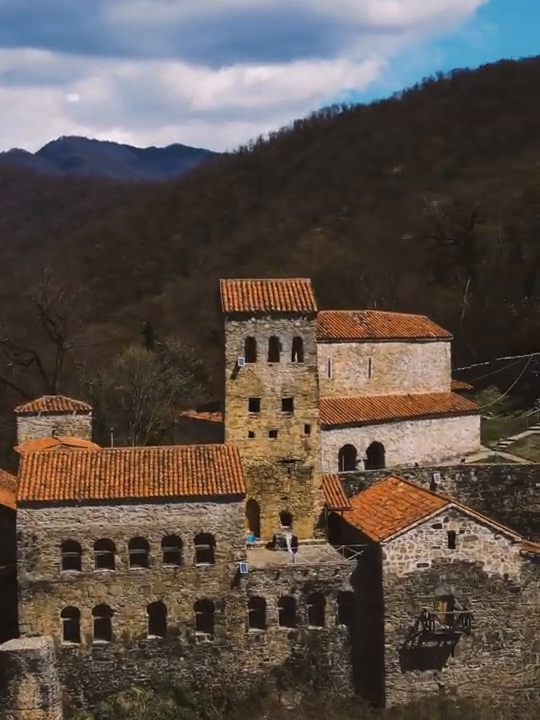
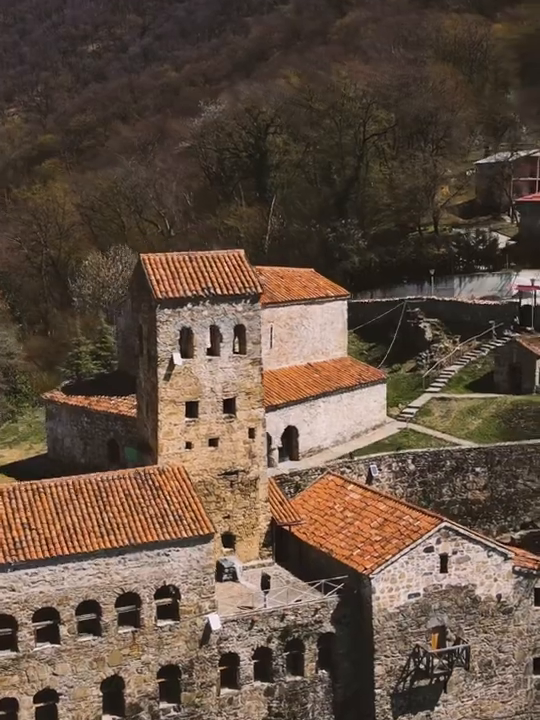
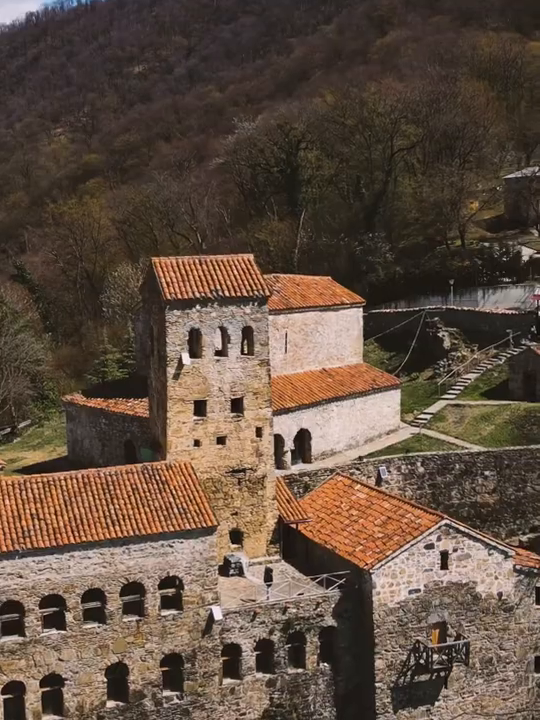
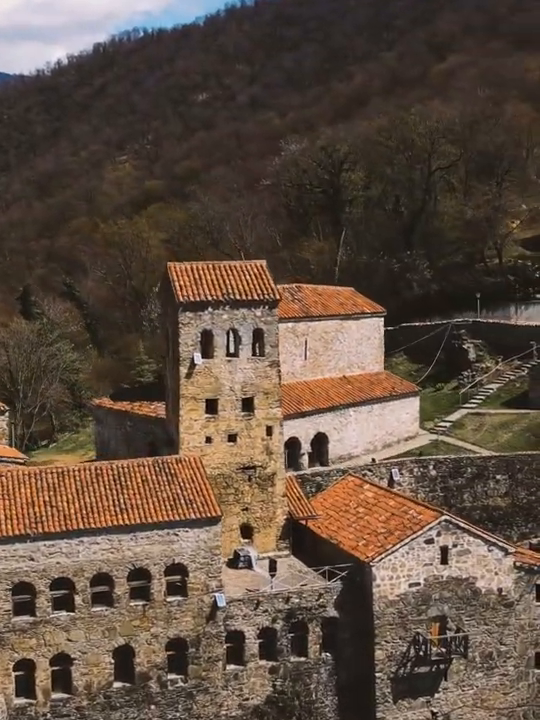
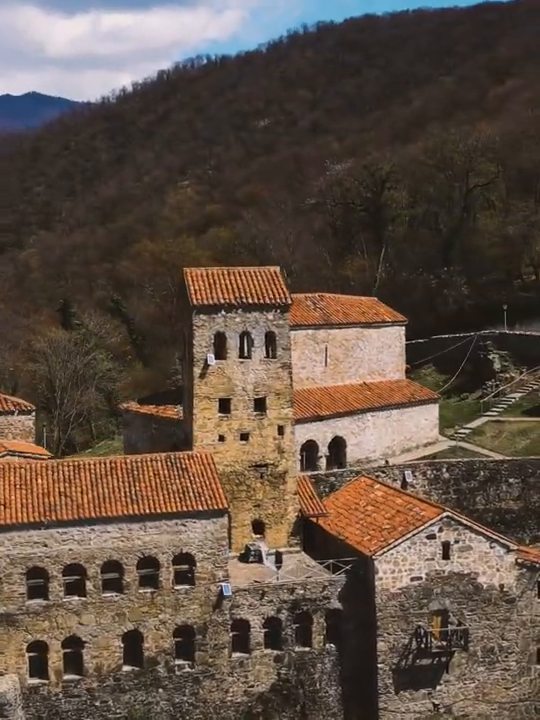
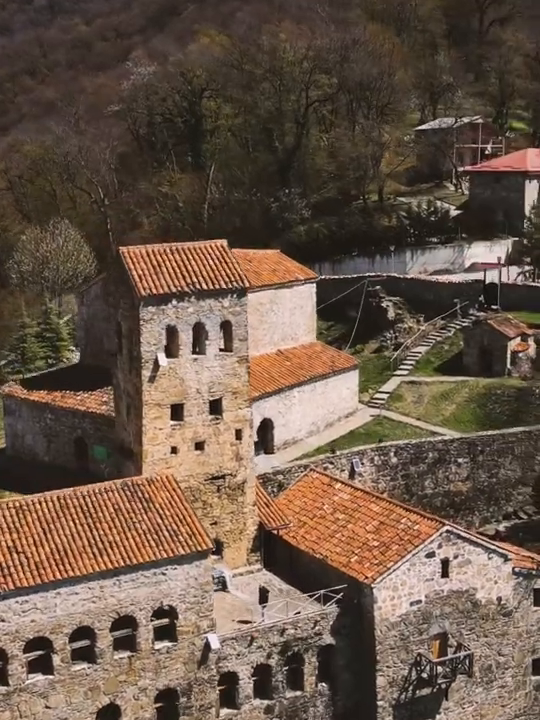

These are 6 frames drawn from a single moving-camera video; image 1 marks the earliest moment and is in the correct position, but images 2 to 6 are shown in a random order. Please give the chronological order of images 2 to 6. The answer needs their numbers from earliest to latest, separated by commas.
5, 4, 3, 2, 6
